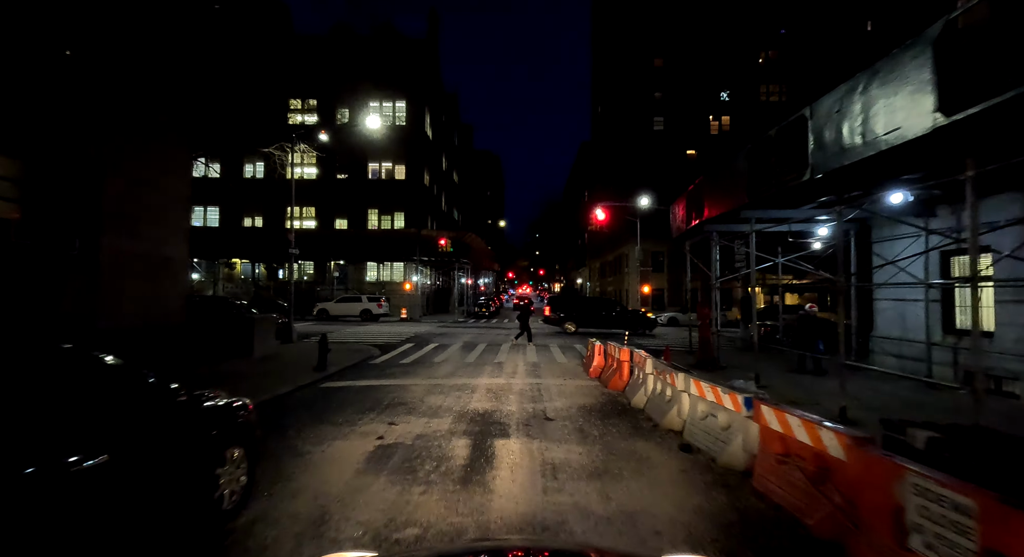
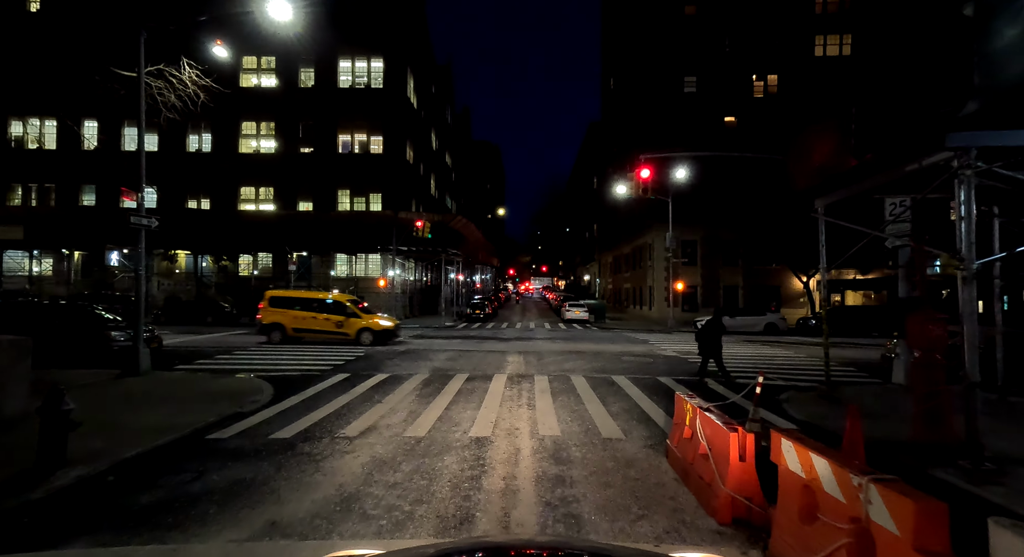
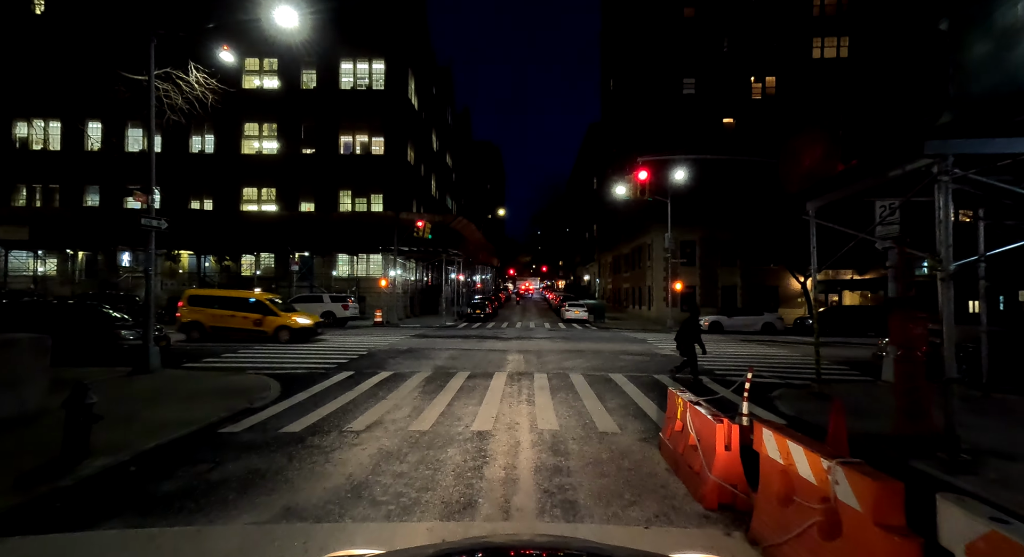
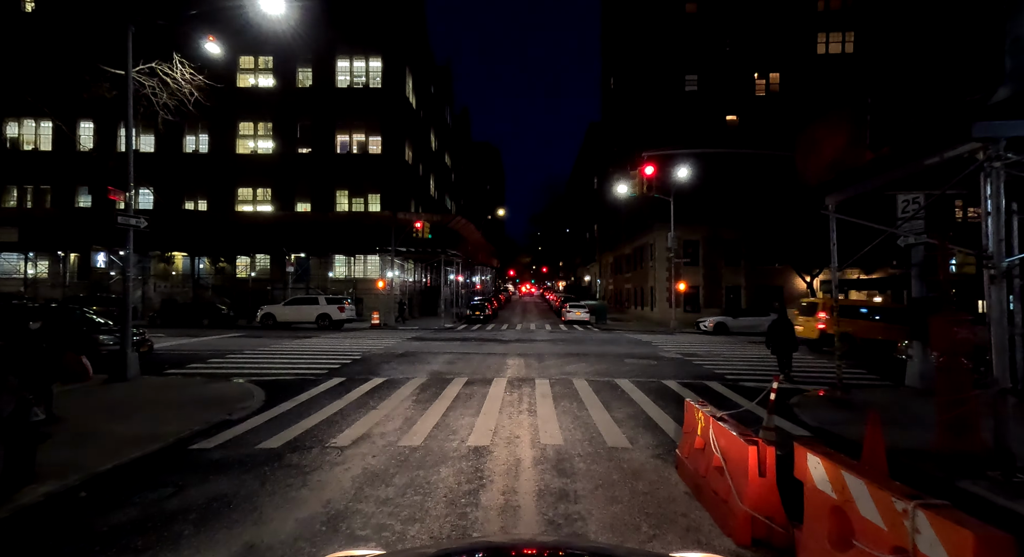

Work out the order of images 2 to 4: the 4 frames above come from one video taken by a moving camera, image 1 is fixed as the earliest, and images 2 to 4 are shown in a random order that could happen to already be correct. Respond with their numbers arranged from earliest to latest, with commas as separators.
3, 2, 4
